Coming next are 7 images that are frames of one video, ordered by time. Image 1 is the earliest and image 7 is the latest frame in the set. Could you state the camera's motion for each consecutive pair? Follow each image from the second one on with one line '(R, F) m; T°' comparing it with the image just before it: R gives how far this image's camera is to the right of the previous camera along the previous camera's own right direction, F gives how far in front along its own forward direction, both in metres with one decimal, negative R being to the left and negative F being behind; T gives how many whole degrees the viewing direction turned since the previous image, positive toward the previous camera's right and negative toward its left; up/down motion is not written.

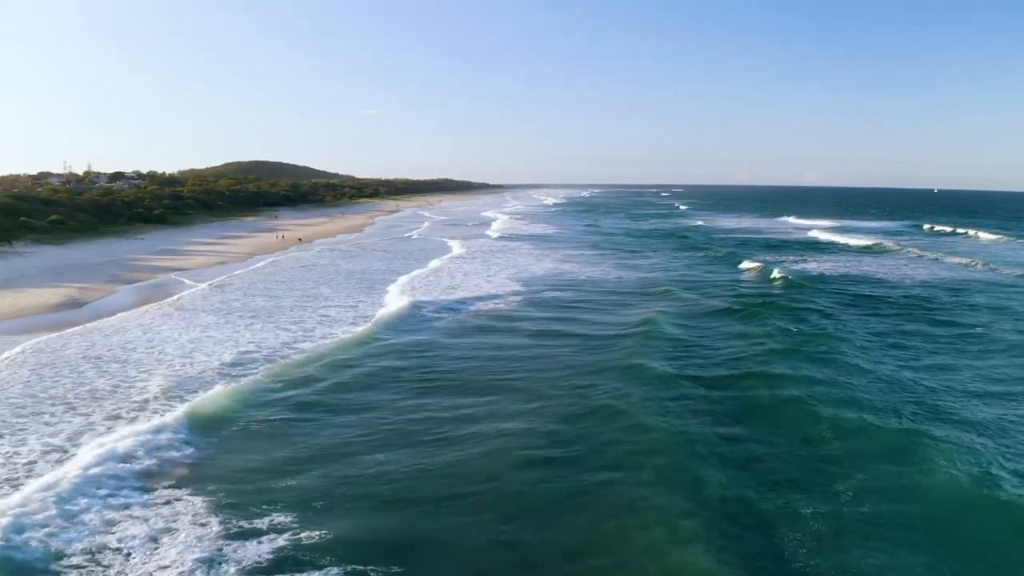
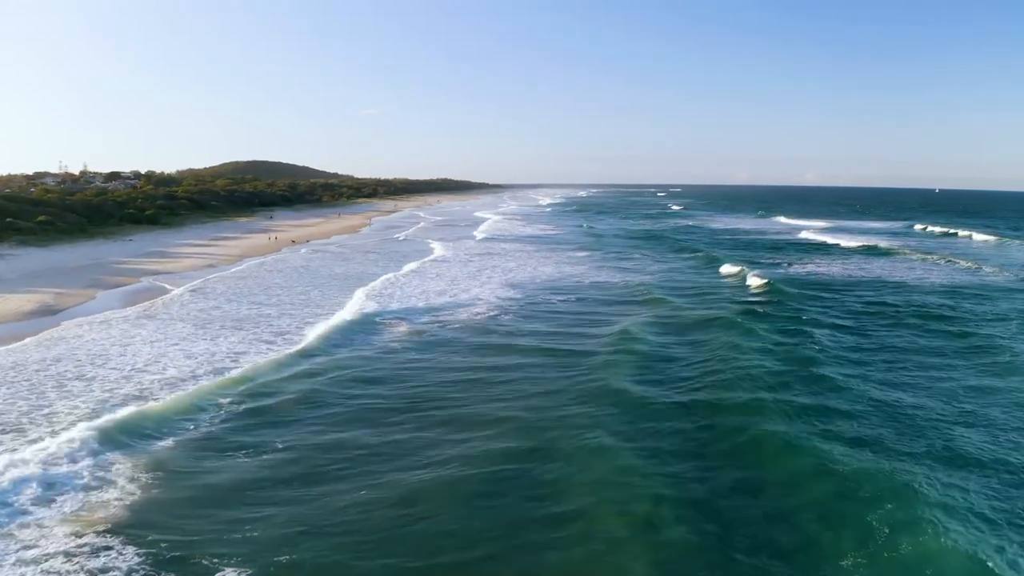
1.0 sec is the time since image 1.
(+0.1, +1.1) m; 0°
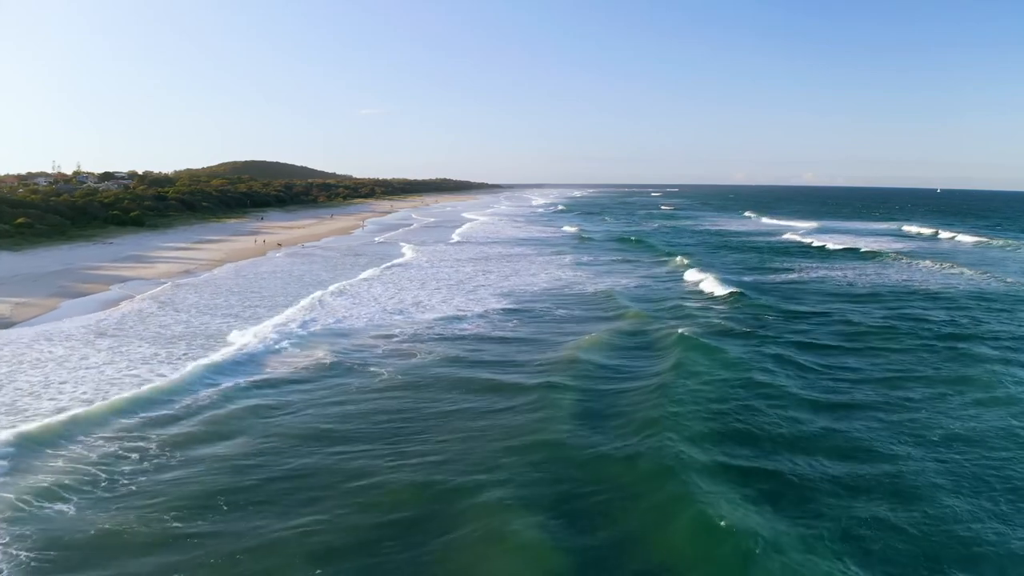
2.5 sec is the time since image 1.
(+0.1, +1.7) m; 0°
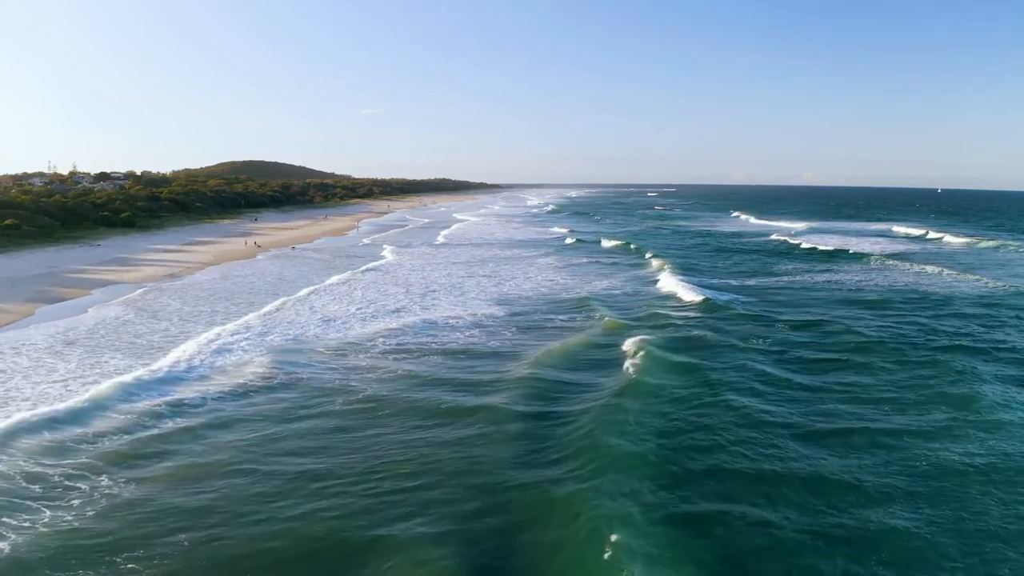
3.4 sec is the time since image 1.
(+0.2, +0.8) m; 0°
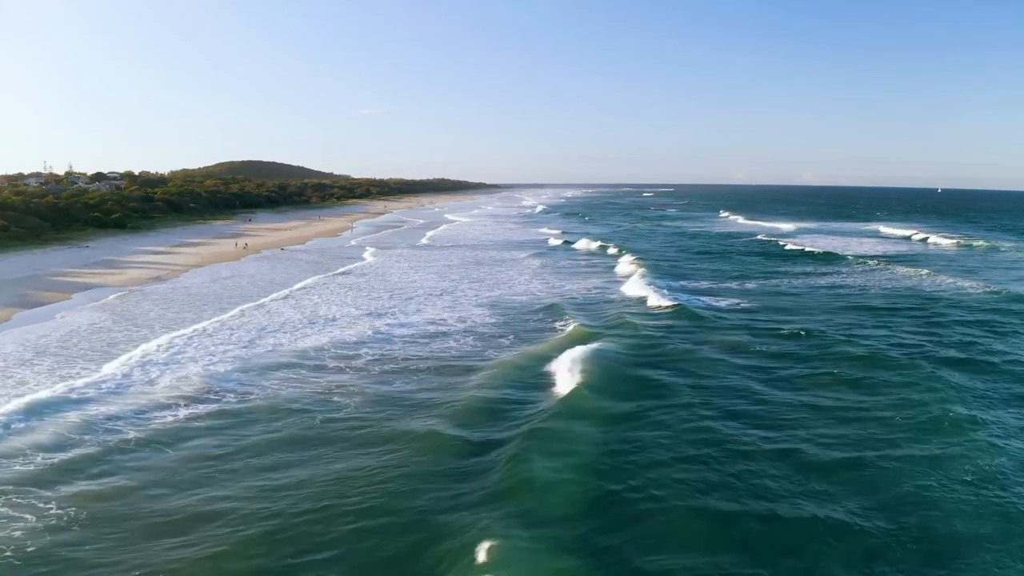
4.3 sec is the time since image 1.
(+0.4, +0.5) m; 0°
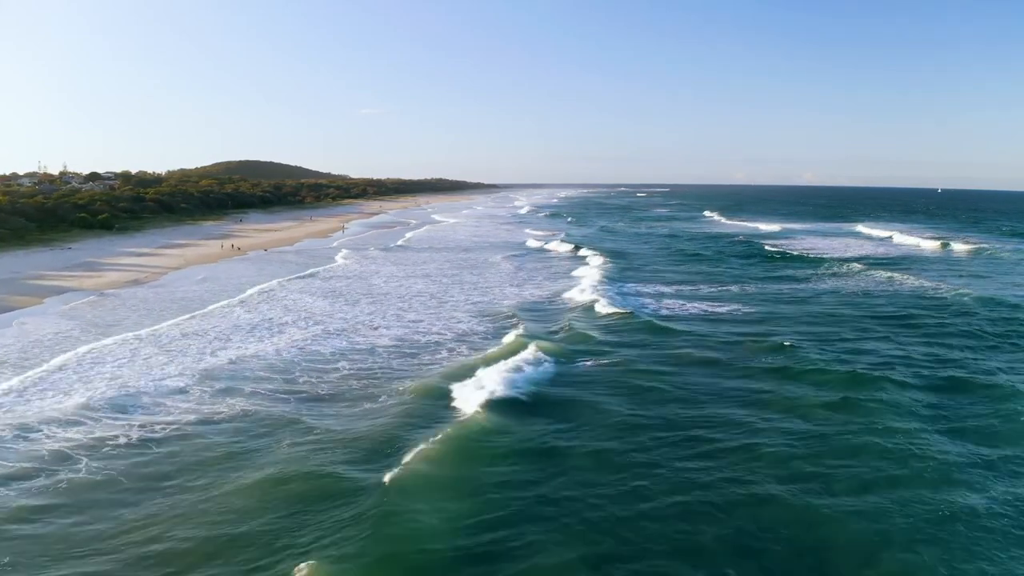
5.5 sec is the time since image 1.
(+0.5, +0.6) m; 0°
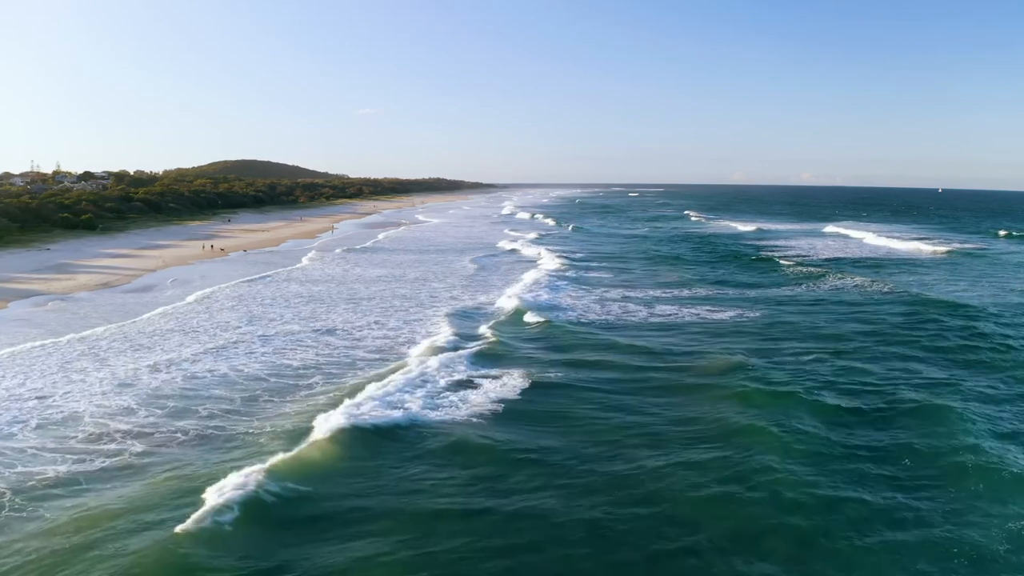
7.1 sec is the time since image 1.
(+0.6, +0.8) m; 0°
